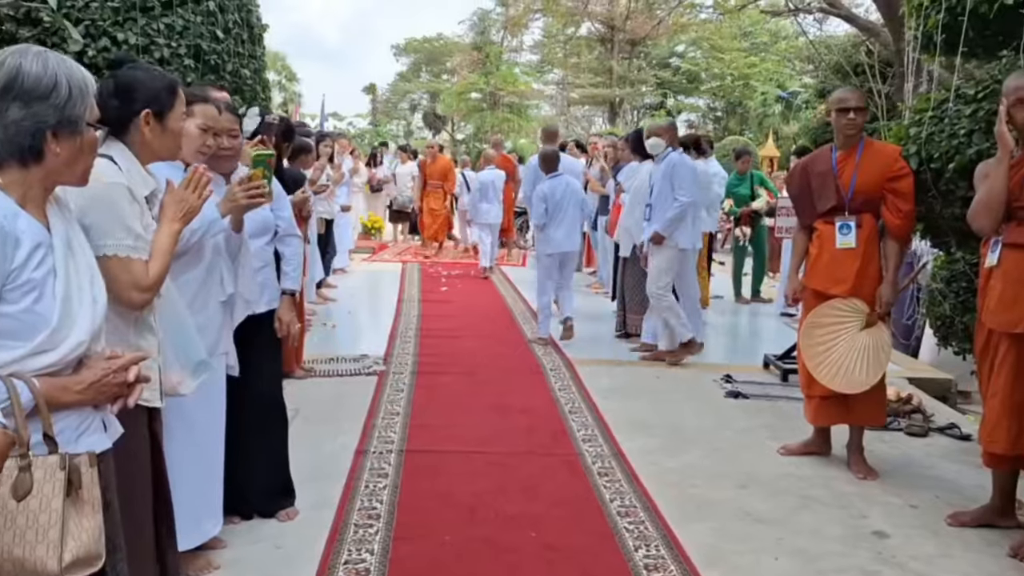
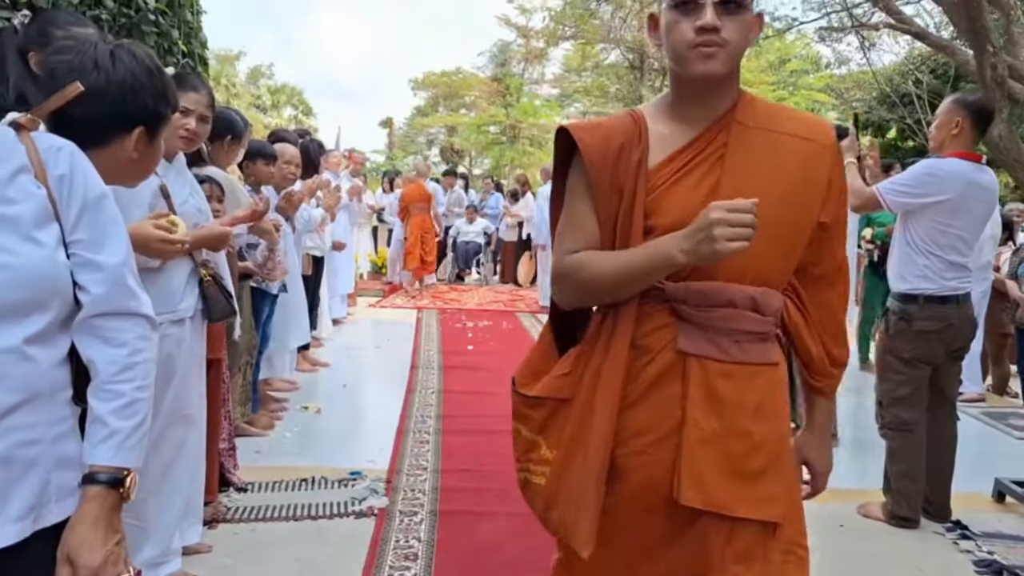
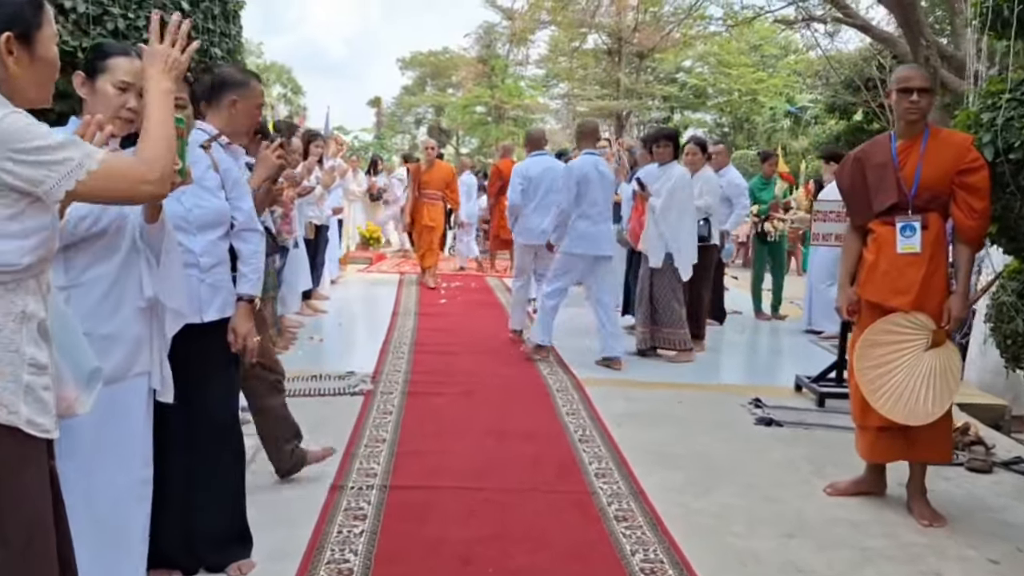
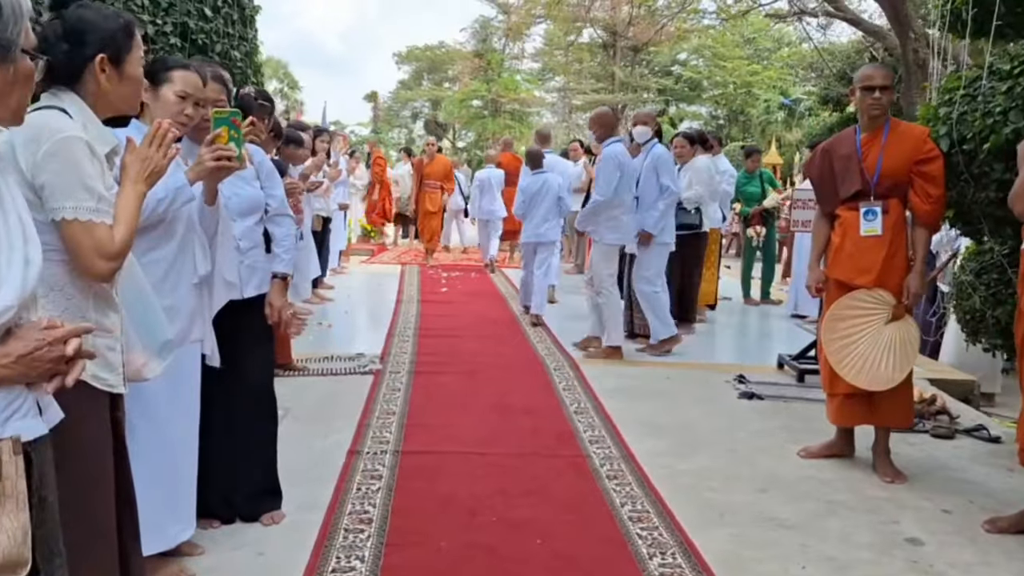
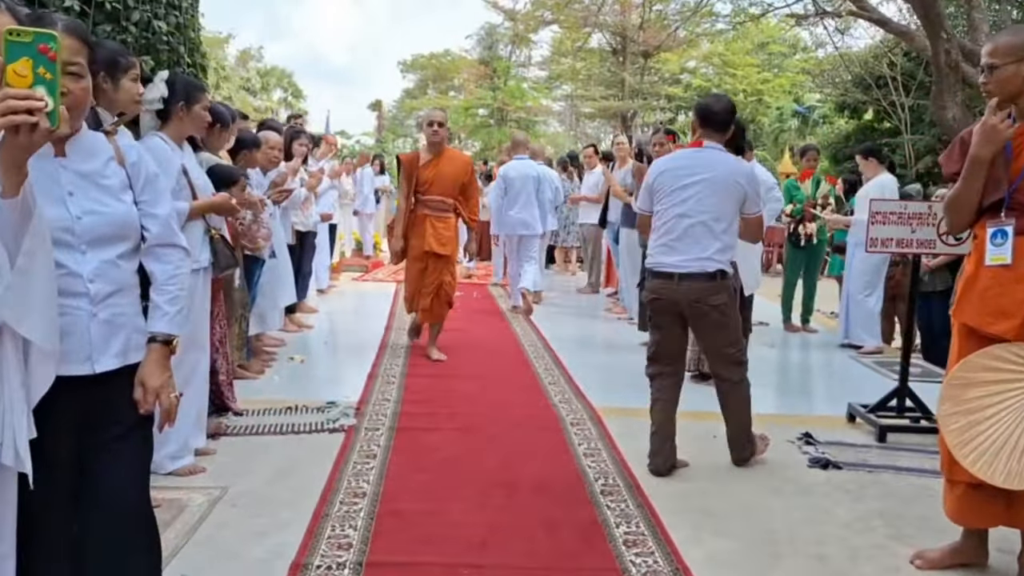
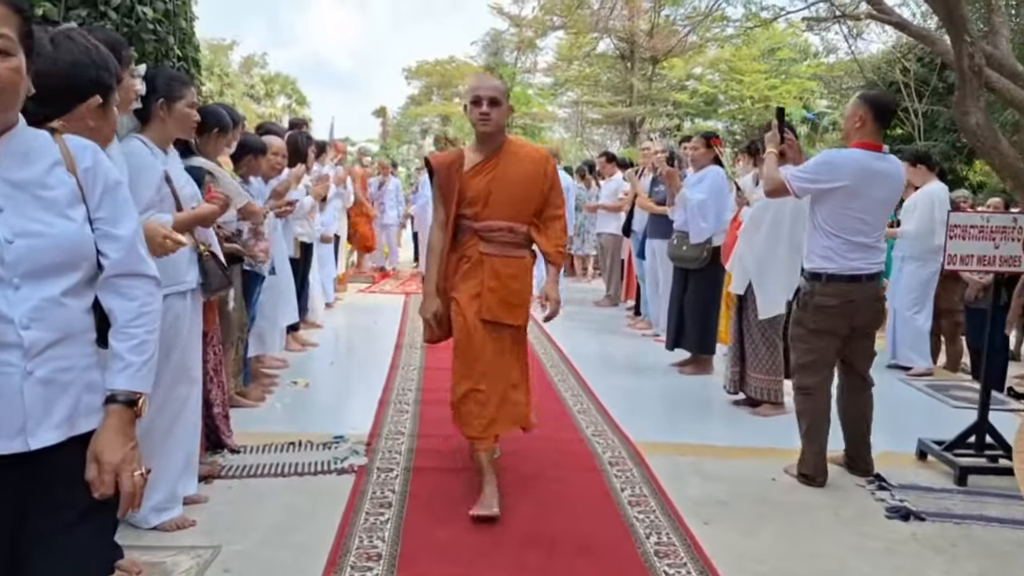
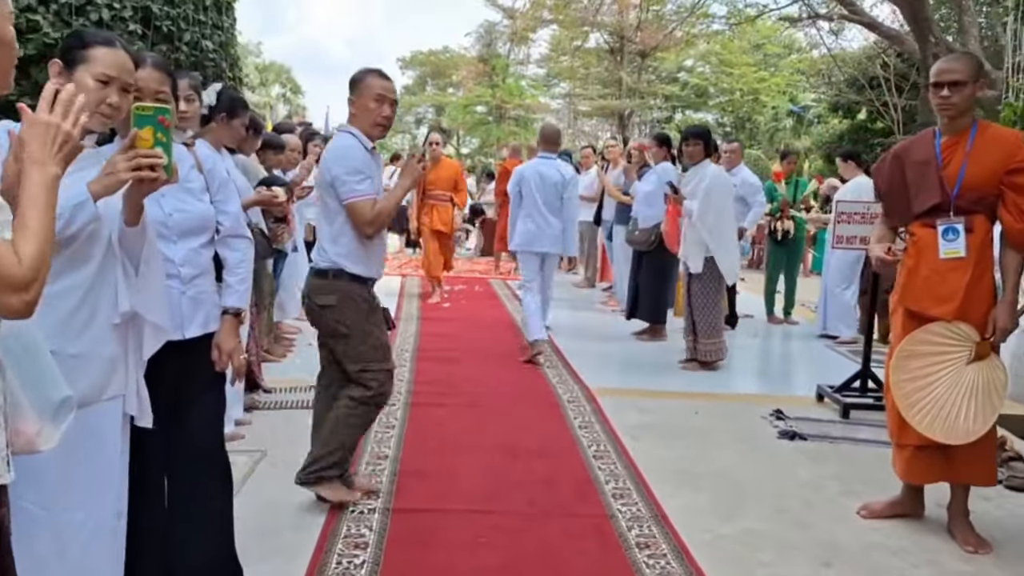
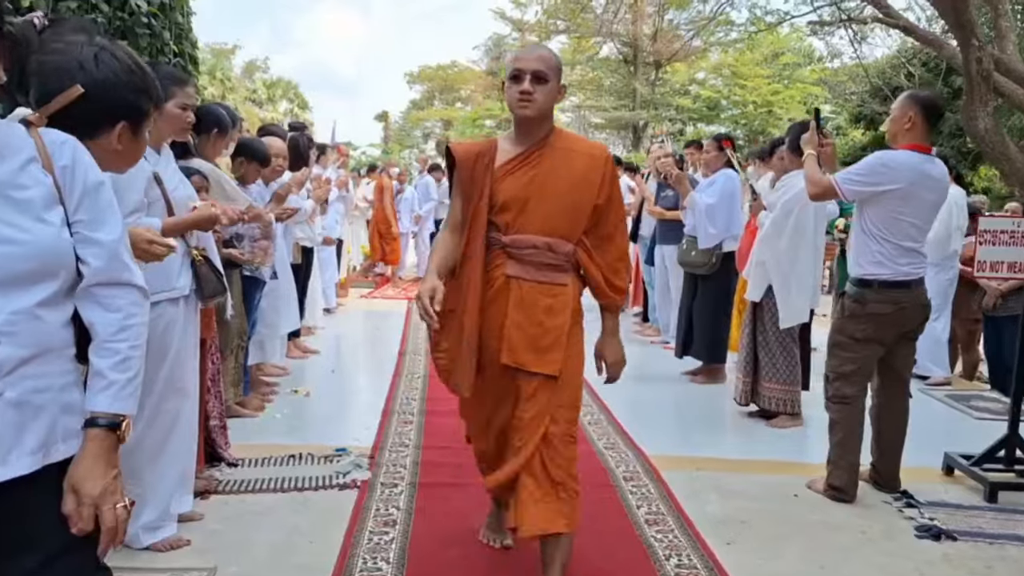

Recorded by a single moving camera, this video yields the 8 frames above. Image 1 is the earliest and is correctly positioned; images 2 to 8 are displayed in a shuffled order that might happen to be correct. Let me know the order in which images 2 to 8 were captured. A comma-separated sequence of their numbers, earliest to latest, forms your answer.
4, 3, 7, 5, 6, 8, 2
